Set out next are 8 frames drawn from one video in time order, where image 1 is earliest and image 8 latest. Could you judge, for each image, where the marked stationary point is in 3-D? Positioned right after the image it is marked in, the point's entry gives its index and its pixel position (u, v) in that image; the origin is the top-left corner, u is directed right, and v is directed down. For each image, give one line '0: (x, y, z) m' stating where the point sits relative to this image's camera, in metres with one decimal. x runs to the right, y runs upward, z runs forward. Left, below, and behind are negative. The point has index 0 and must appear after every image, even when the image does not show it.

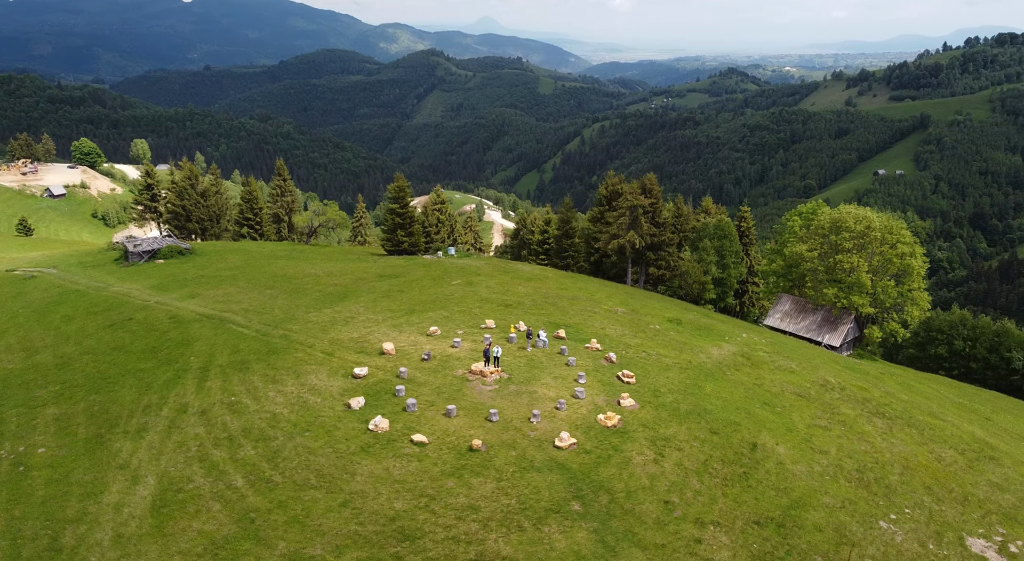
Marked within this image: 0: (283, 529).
0: (-7.9, -8.7, +19.9) m
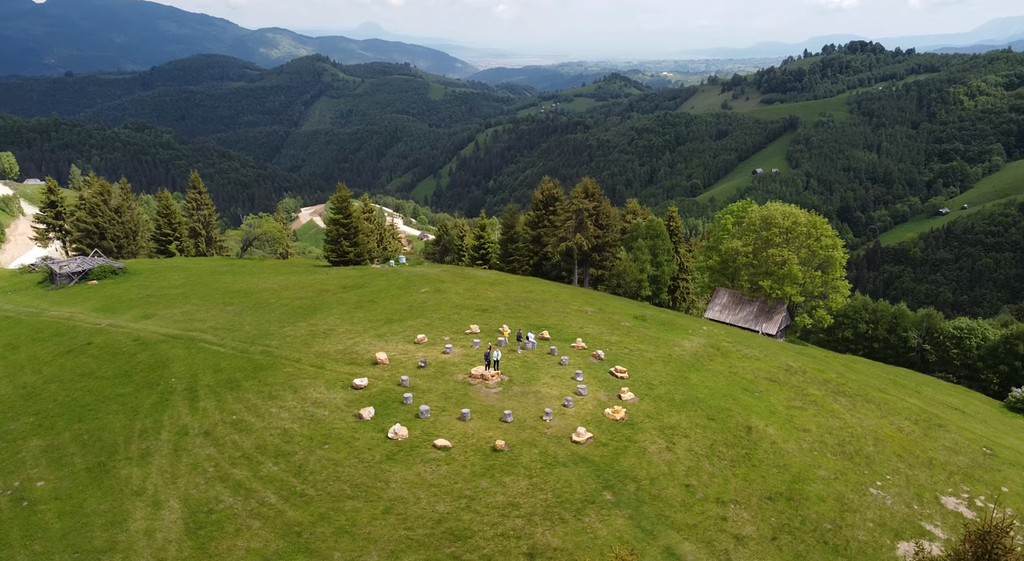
0: (-6.1, -8.9, +19.3) m
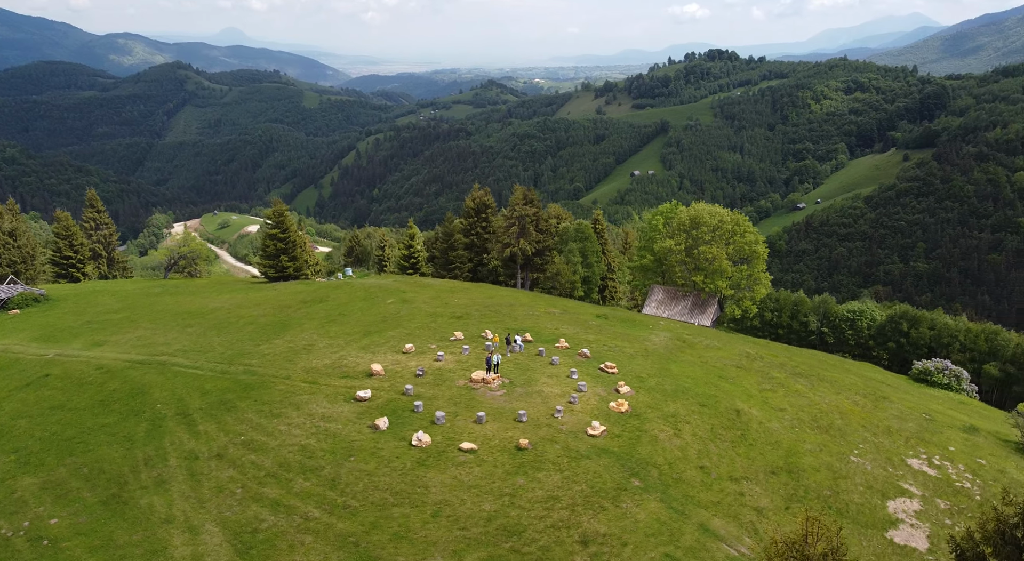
0: (-4.1, -9.1, +19.2) m
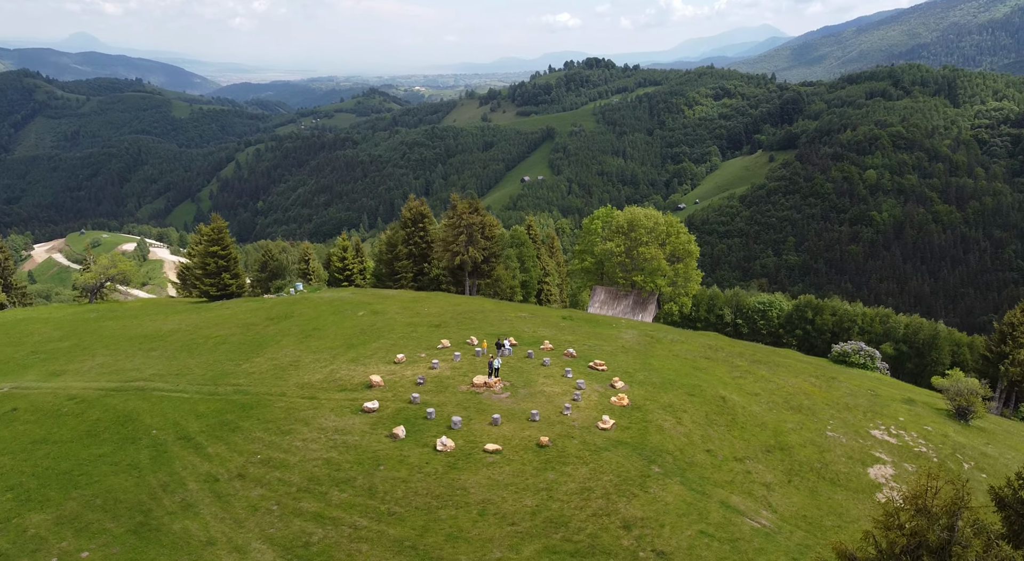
0: (-2.2, -9.3, +19.6) m
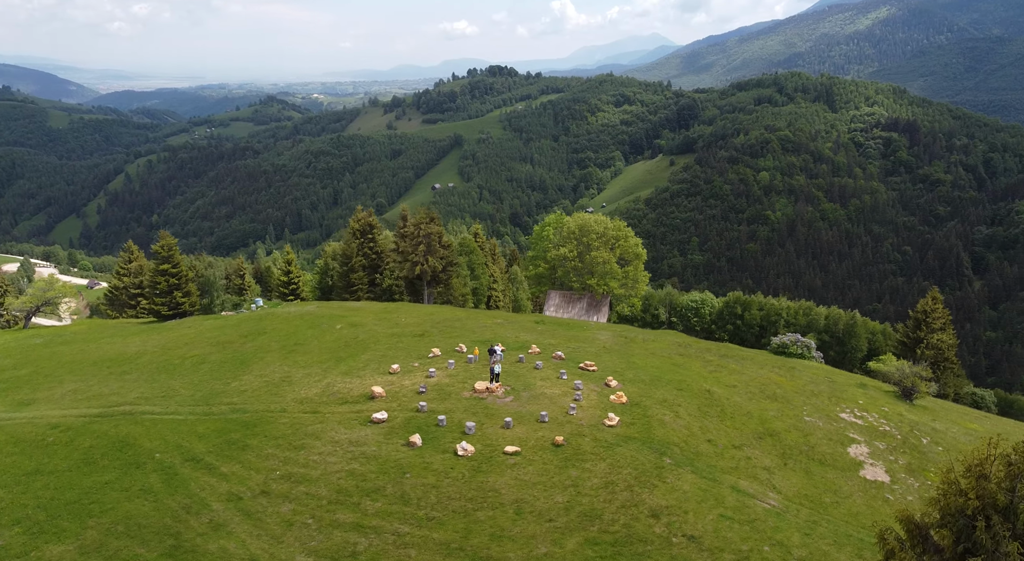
0: (-0.7, -9.5, +20.2) m
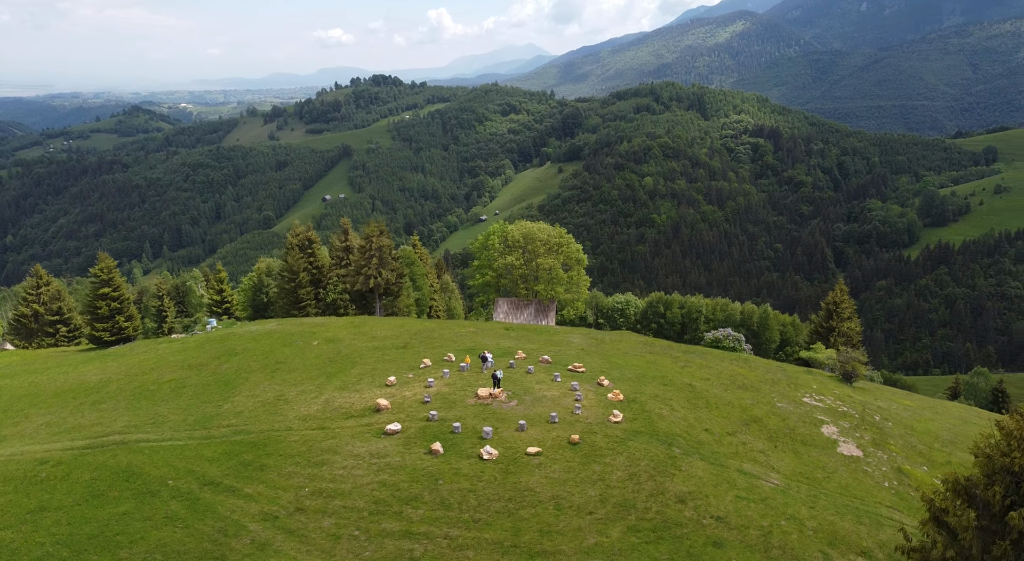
0: (+1.2, -9.8, +21.3) m
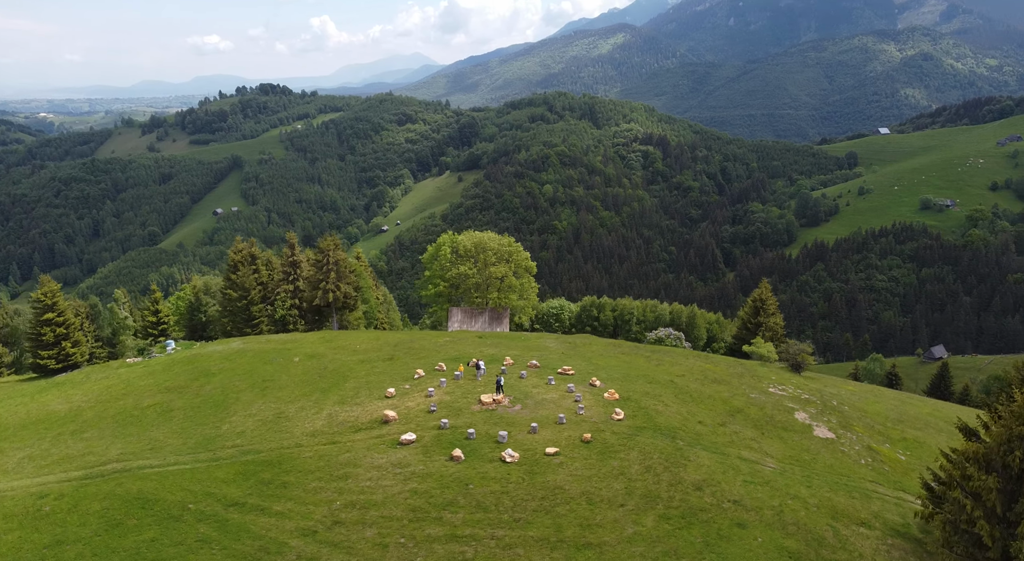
0: (+2.9, -10.2, +22.7) m
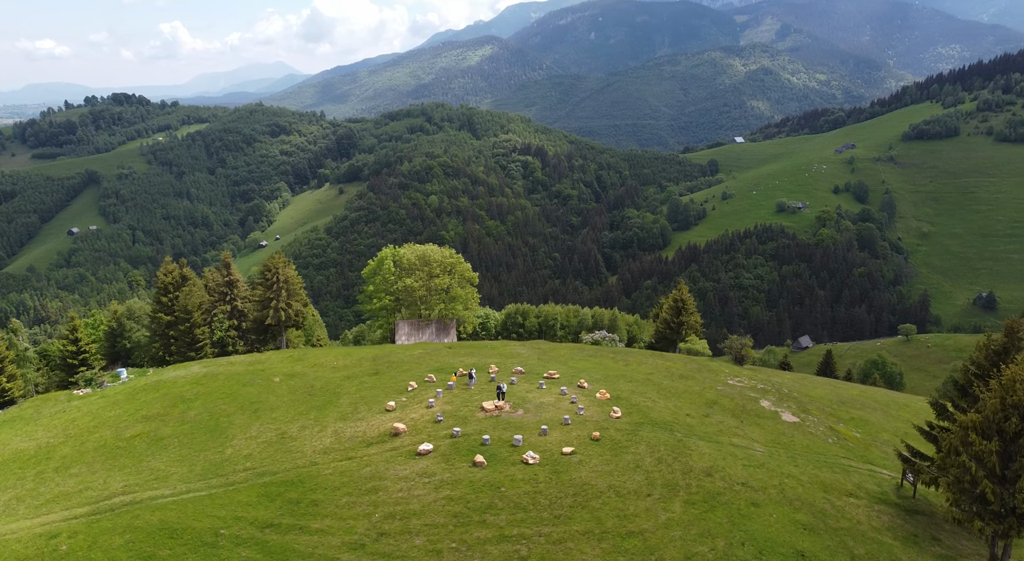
0: (+4.8, -10.7, +24.9) m
